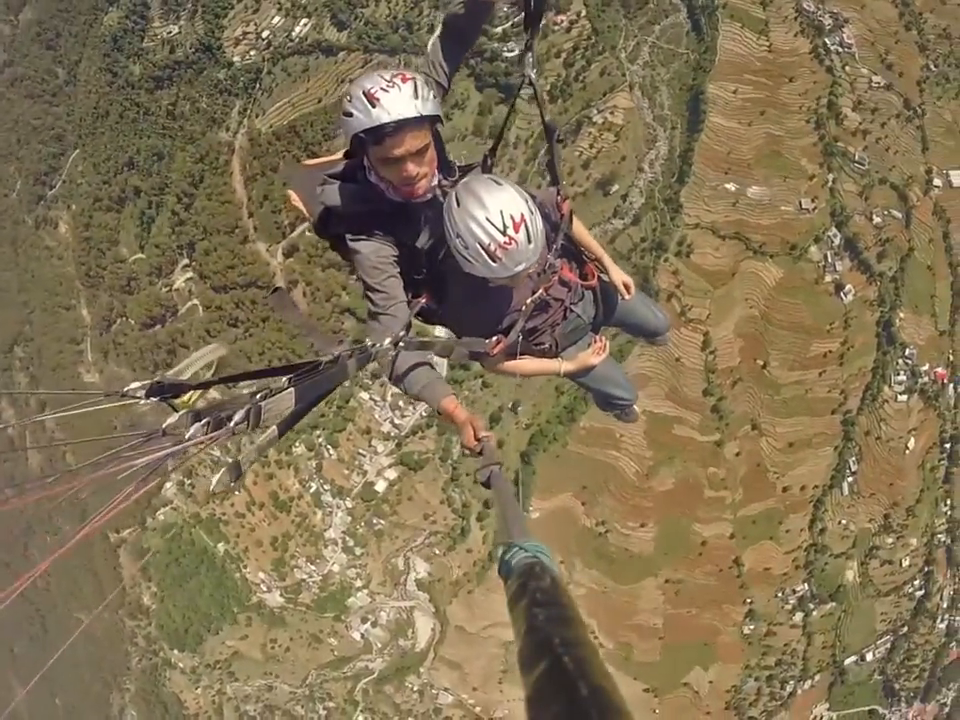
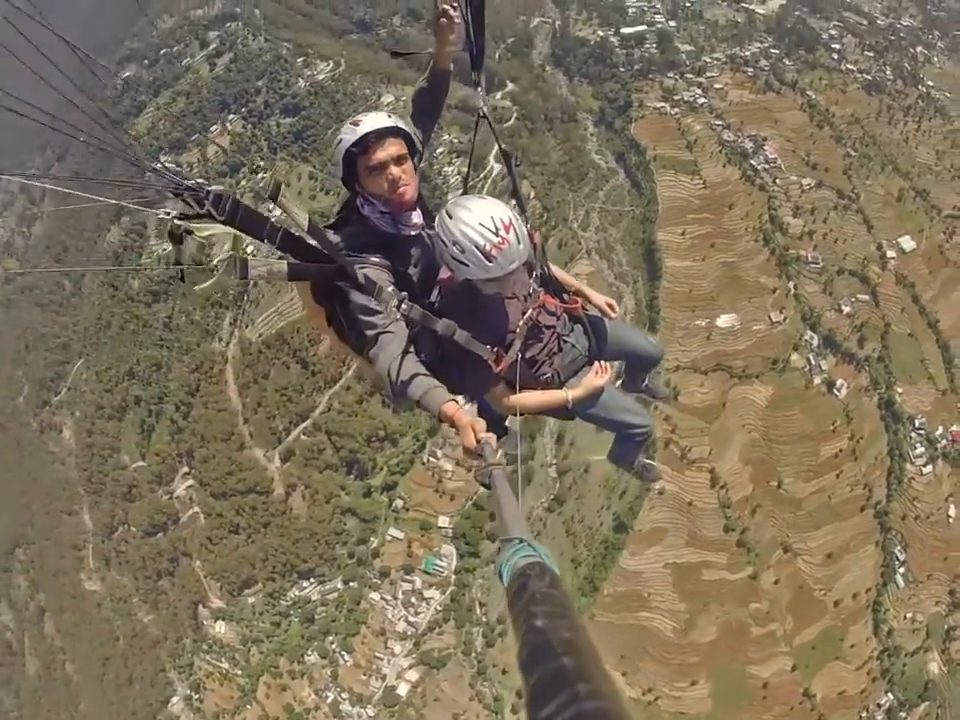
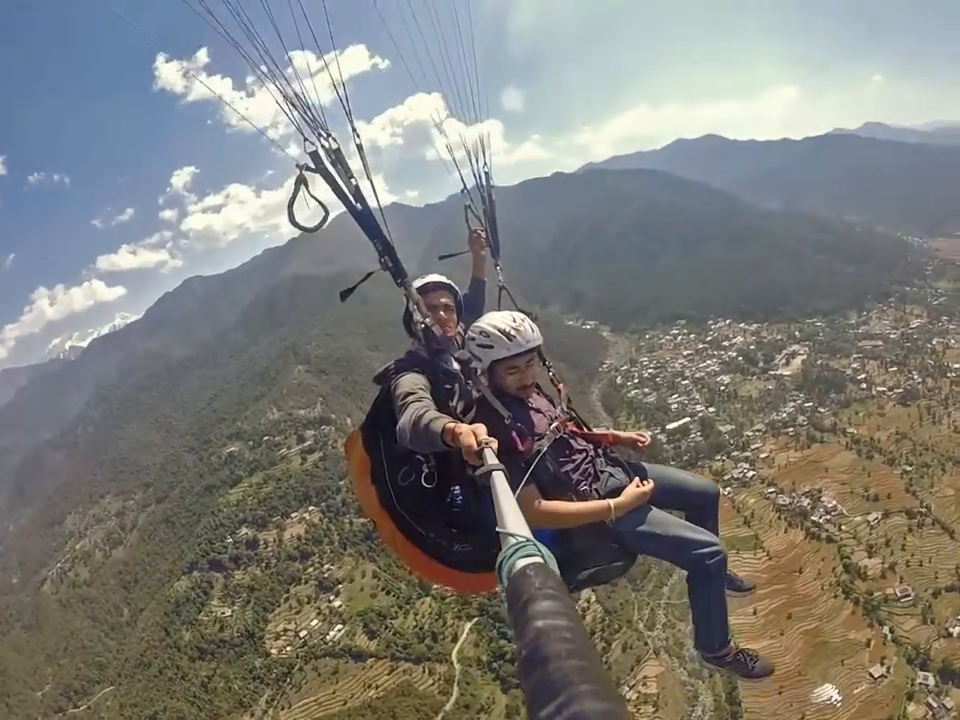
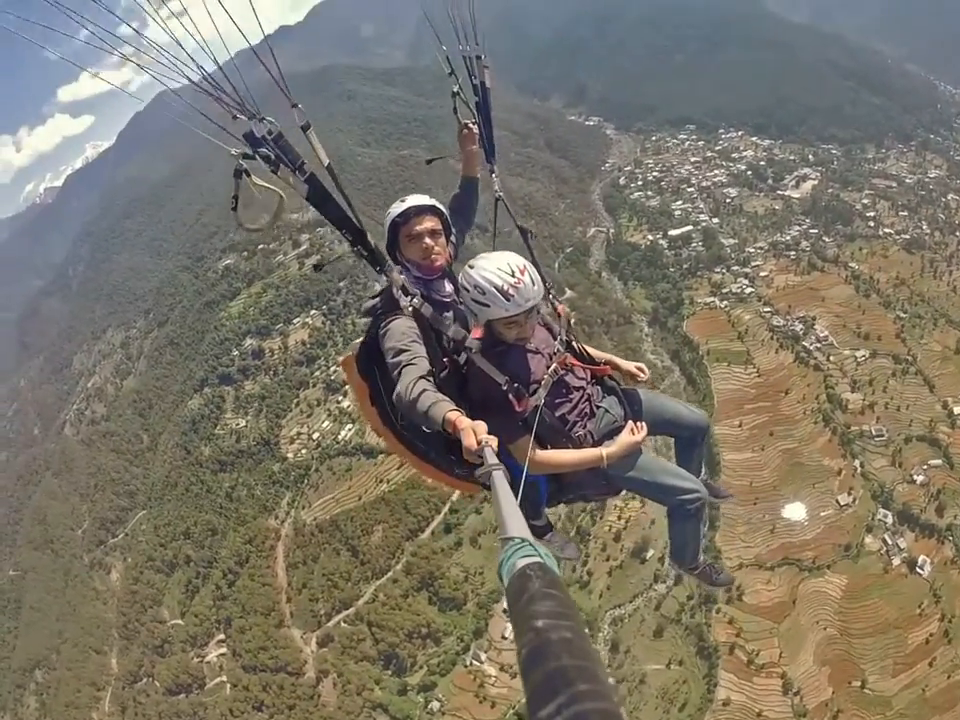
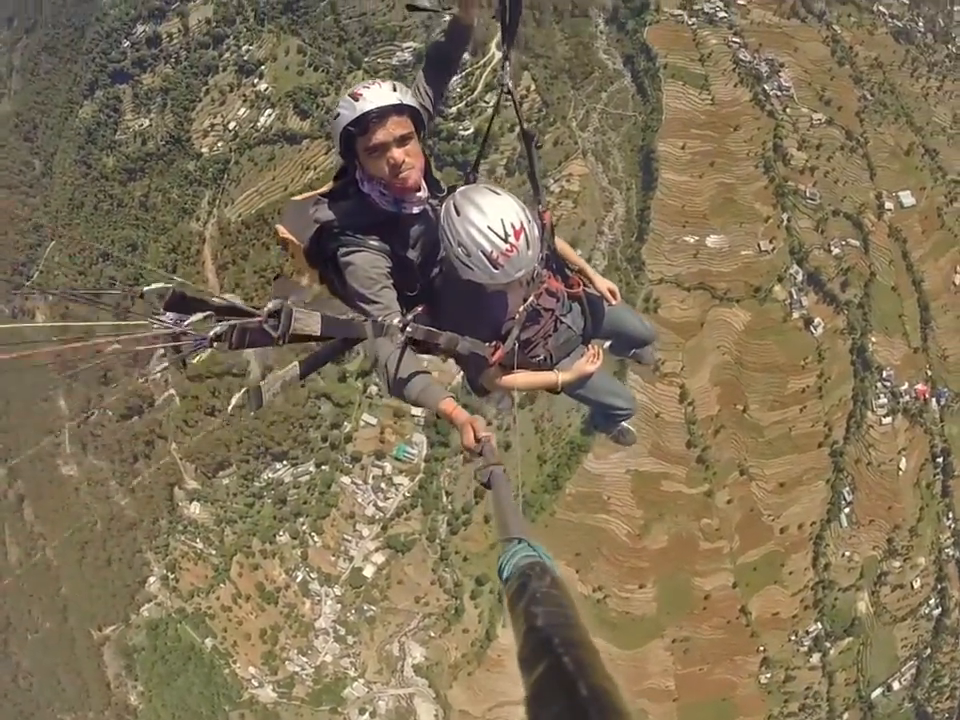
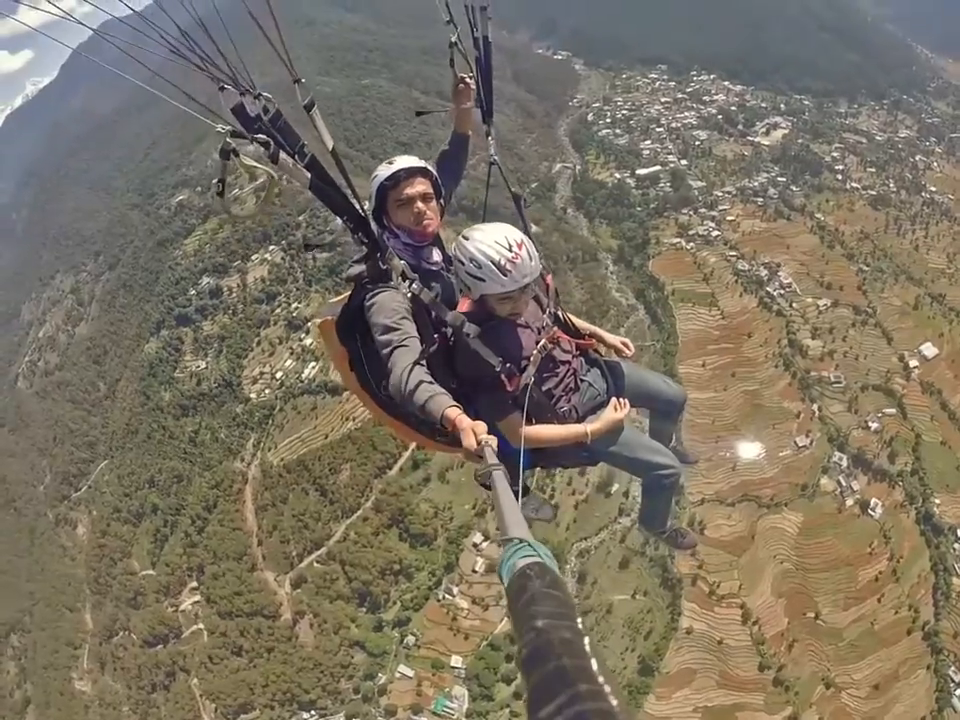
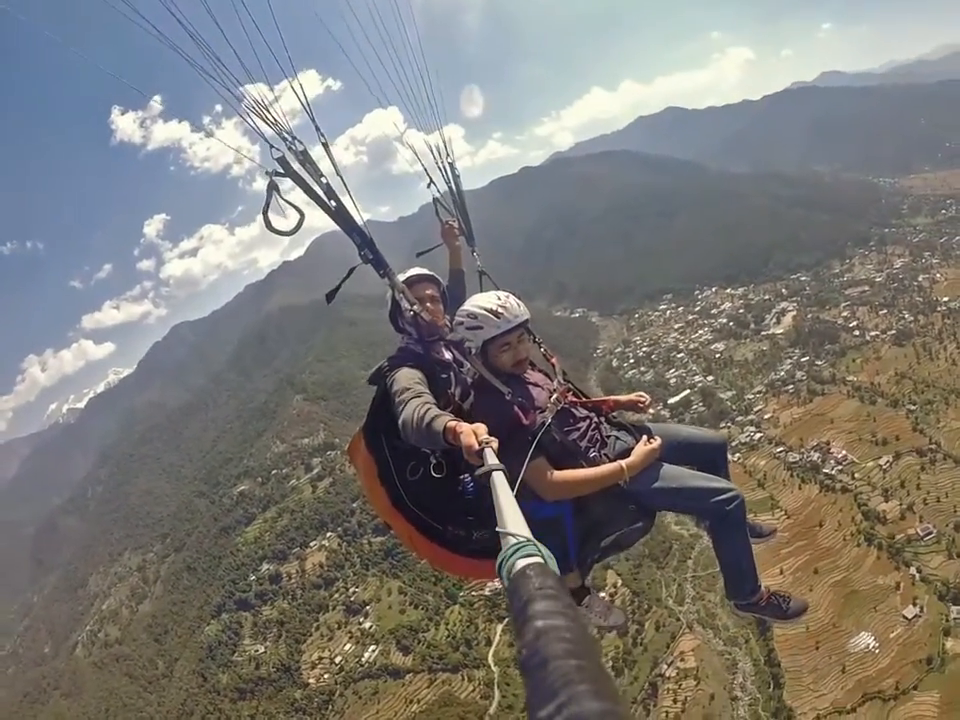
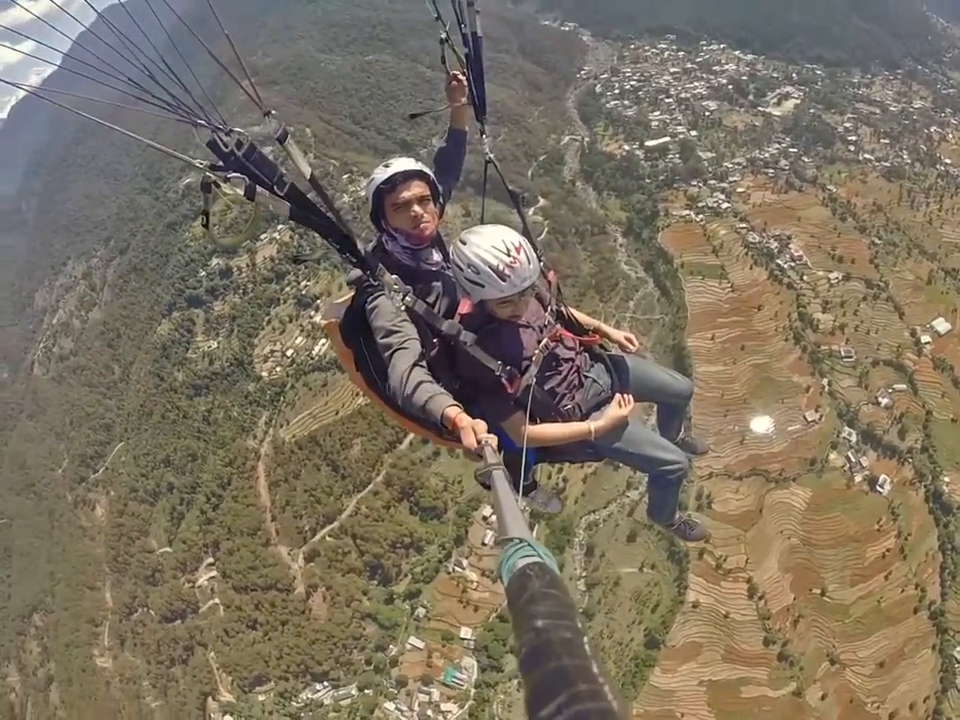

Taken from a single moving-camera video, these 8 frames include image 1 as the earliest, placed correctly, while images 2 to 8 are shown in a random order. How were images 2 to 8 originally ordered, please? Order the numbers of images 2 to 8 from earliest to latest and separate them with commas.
5, 2, 6, 8, 4, 3, 7
